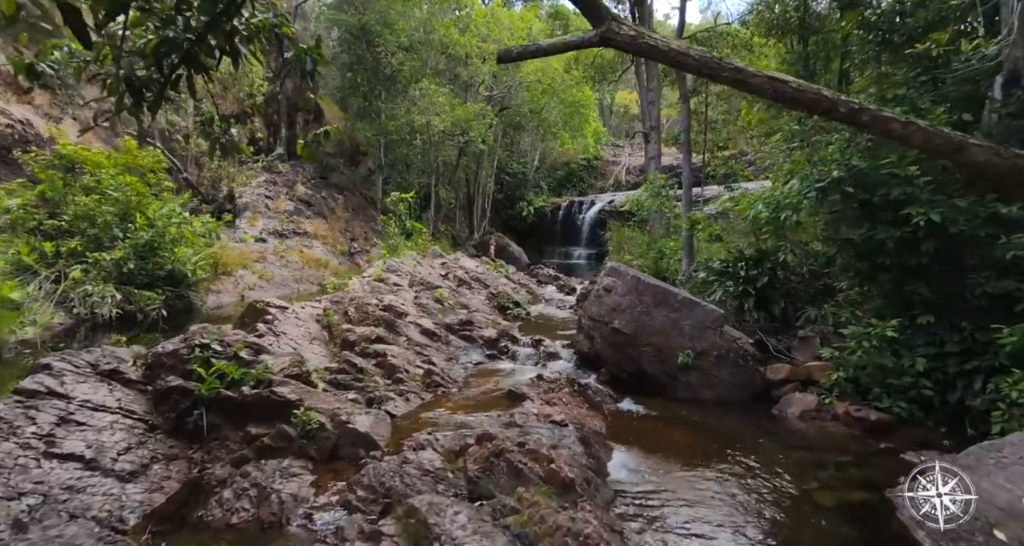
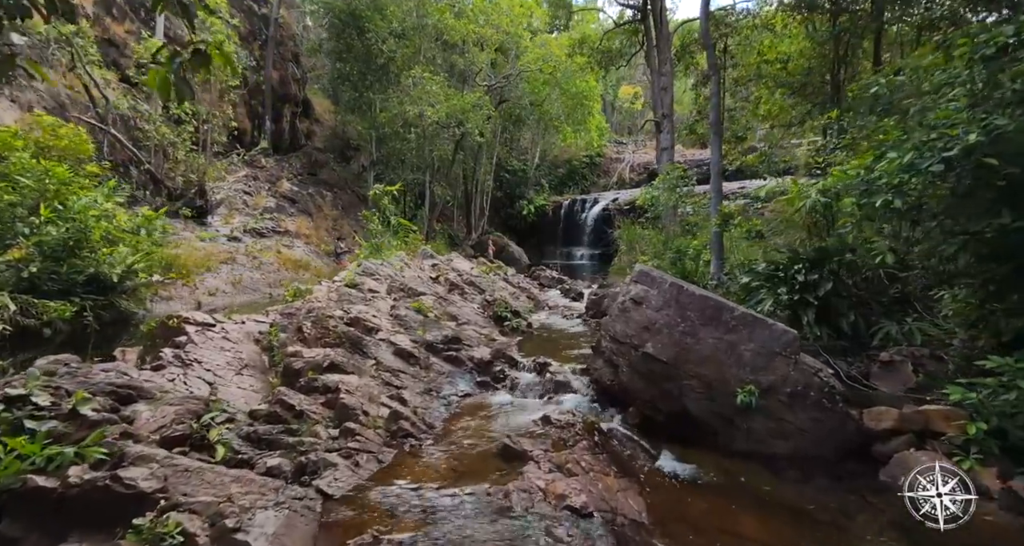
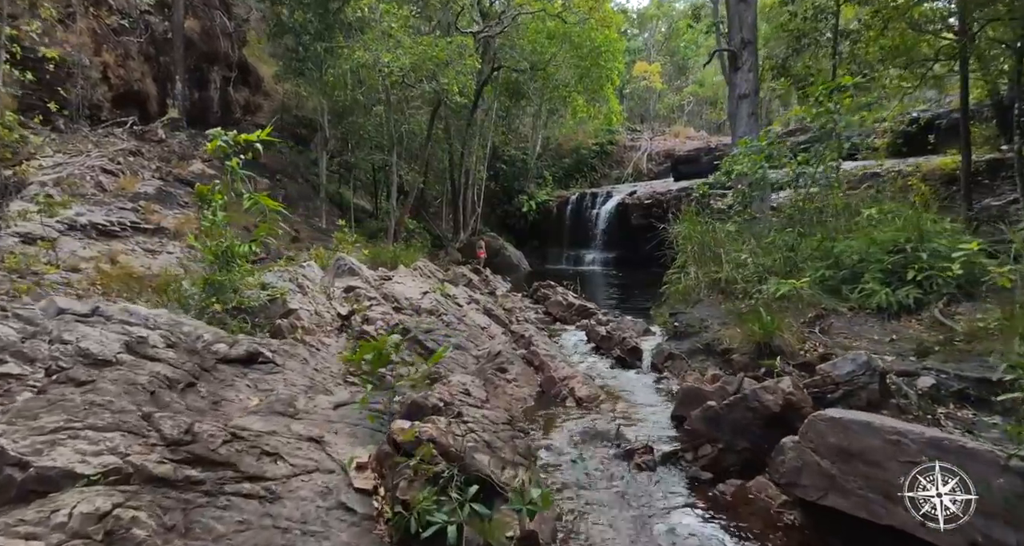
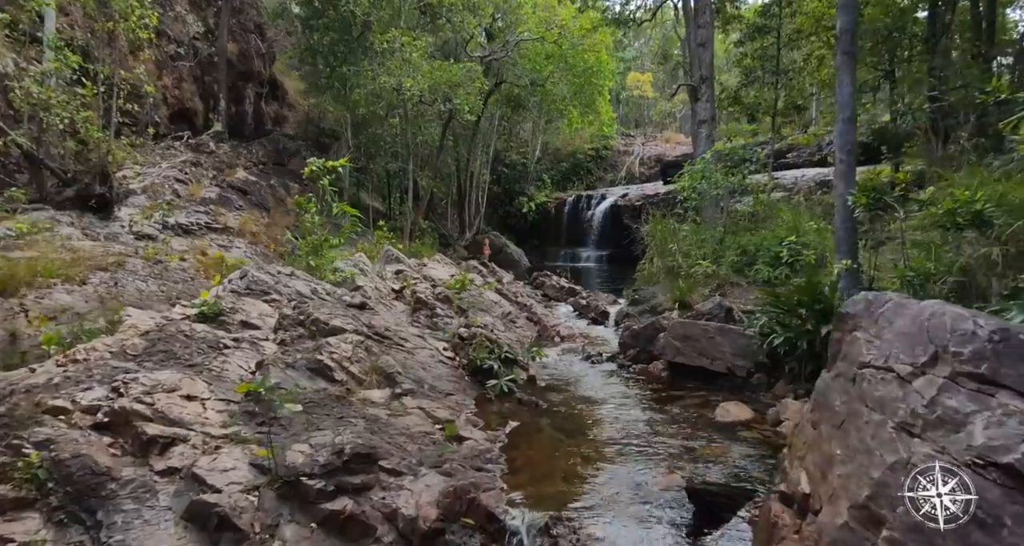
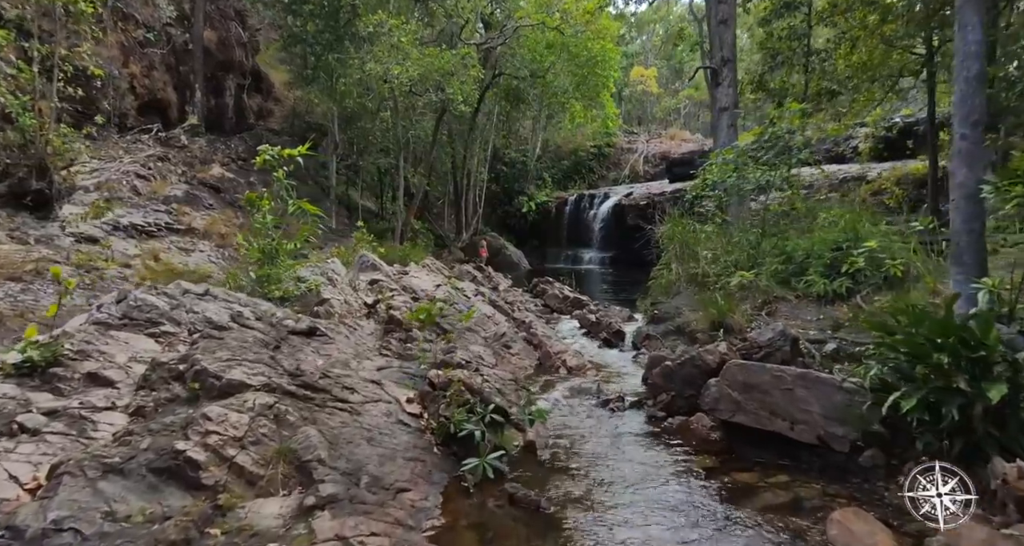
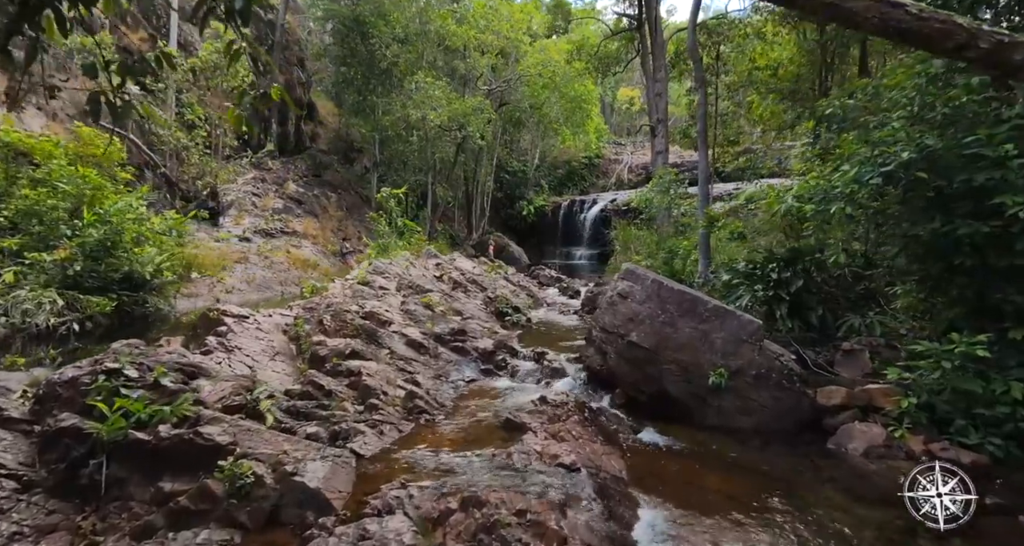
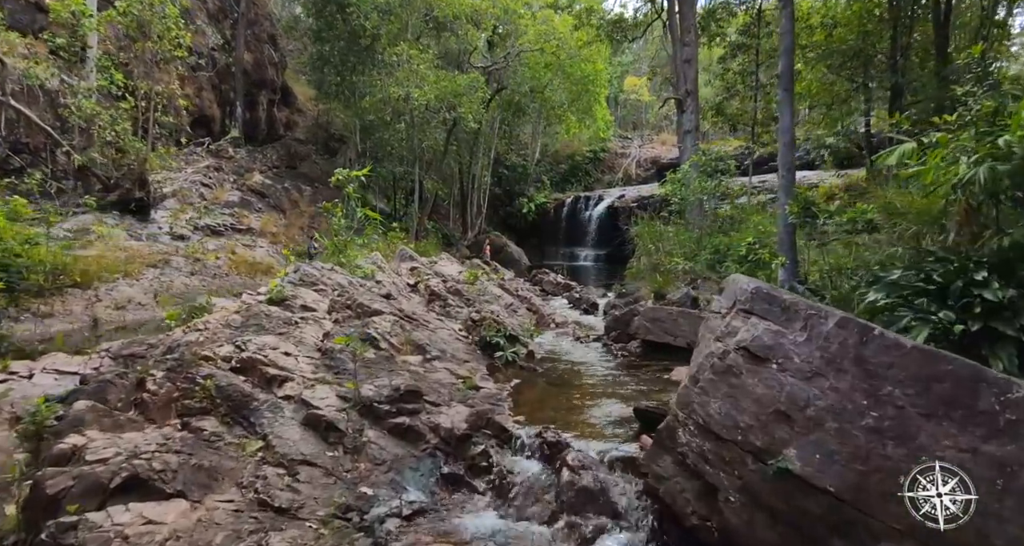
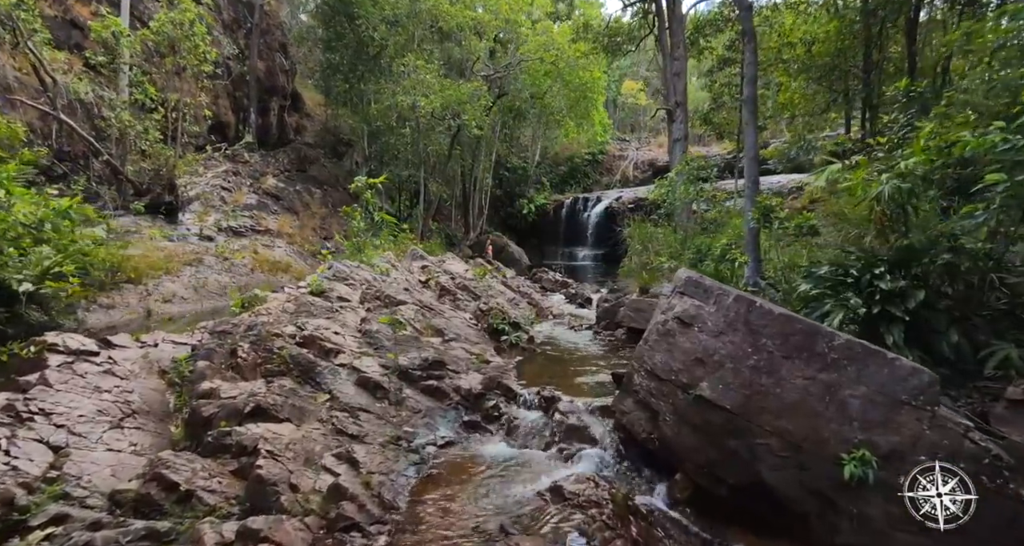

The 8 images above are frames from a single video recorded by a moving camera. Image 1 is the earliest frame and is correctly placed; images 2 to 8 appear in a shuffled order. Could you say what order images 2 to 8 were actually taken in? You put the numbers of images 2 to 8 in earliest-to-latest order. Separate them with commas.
6, 2, 8, 7, 4, 5, 3
